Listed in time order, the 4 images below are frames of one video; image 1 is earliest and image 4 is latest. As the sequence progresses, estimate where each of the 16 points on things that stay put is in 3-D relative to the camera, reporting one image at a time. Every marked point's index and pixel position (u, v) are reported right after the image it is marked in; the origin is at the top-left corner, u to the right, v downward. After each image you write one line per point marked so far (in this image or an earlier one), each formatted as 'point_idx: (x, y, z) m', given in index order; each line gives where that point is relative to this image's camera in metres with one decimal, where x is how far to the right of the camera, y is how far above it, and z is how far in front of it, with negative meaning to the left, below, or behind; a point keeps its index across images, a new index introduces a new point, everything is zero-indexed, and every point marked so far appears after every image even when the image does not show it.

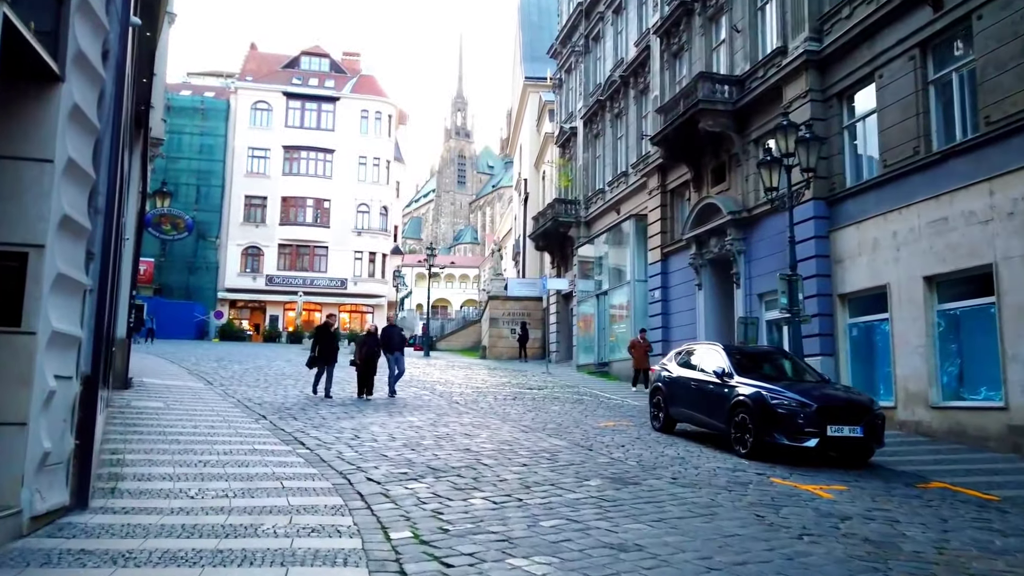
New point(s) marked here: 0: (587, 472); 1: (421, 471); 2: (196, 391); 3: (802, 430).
0: (+0.8, -2.0, +8.5) m
1: (-1.0, -1.9, +8.2) m
2: (-7.0, -2.3, +17.1) m
3: (+3.6, -1.8, +9.5) m
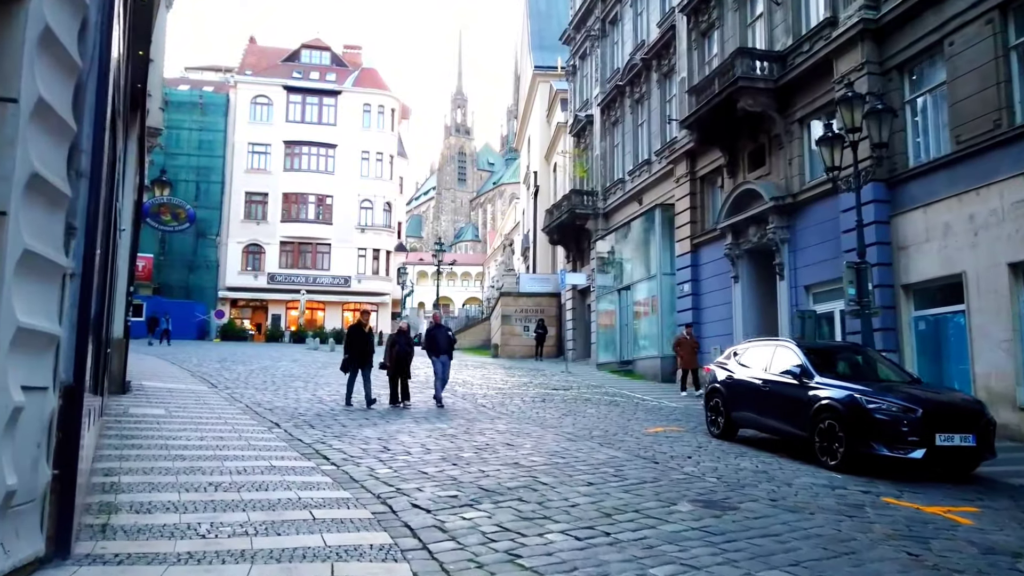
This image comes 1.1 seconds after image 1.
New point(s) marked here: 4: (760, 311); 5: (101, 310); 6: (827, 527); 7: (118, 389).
0: (+1.4, -1.9, +7.2) m
1: (-0.4, -1.8, +6.9) m
2: (-6.4, -2.2, +15.8) m
3: (+4.2, -1.6, +8.2) m
4: (+6.1, -0.6, +19.0) m
5: (-3.7, -0.2, +6.9) m
6: (+2.5, -1.9, +6.1) m
7: (-7.5, -1.9, +14.7) m
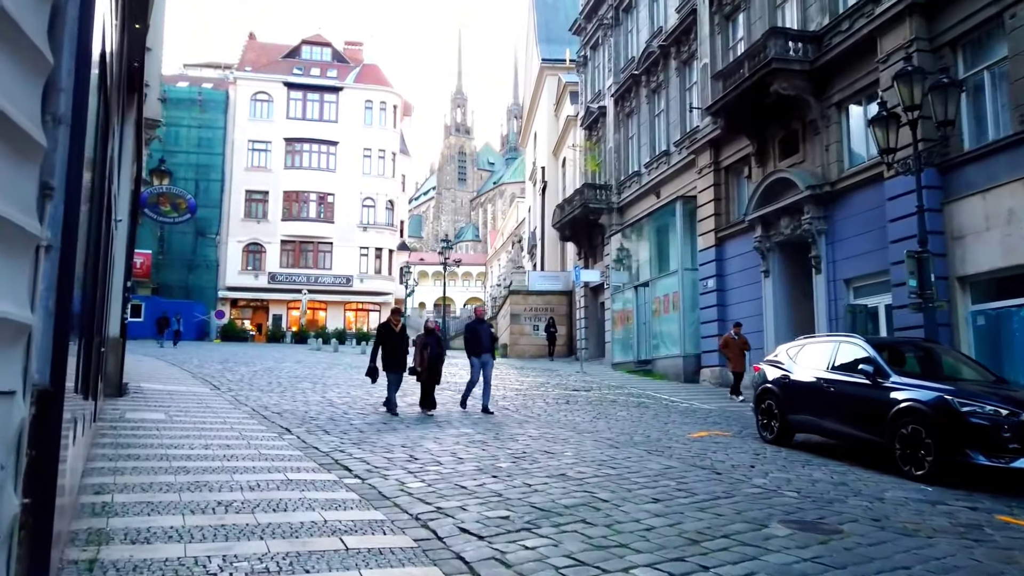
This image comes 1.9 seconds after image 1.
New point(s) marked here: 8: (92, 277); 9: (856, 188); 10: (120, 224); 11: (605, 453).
0: (+1.9, -1.8, +6.2) m
1: (+0.1, -1.7, +5.9) m
2: (-6.0, -2.1, +14.8) m
3: (+4.6, -1.5, +7.2) m
4: (+6.5, -0.5, +18.0) m
5: (-3.2, -0.1, +5.9) m
6: (+2.9, -1.8, +5.1) m
7: (-7.0, -1.8, +13.7) m
8: (-3.4, +0.1, +6.2) m
9: (+6.8, +2.0, +15.4) m
10: (-6.9, +1.1, +13.5) m
11: (+1.1, -1.9, +9.0) m
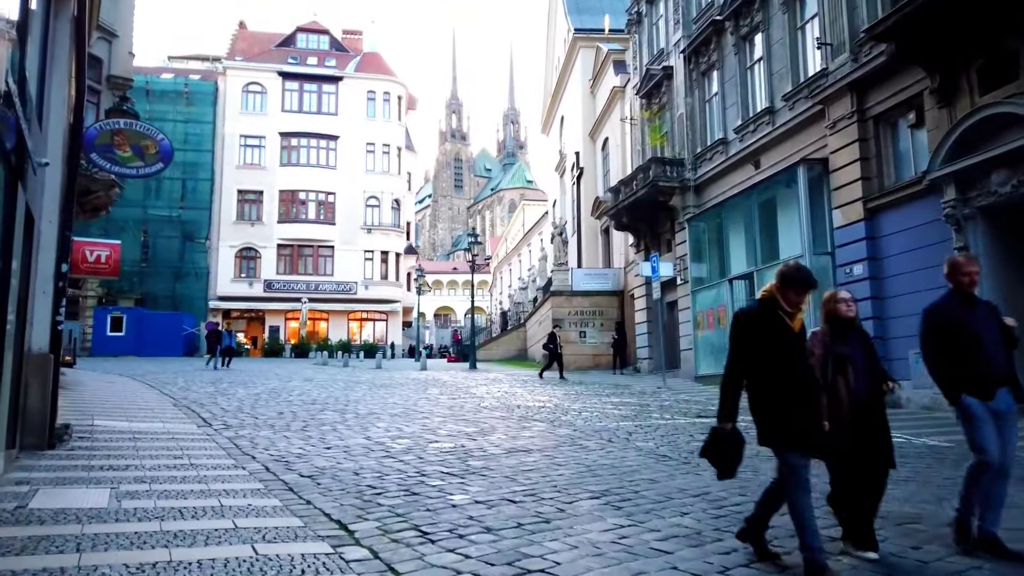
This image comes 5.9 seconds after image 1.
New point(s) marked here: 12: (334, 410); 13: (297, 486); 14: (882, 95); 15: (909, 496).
0: (+3.8, -1.4, +1.1) m
1: (+2.0, -1.4, +0.8) m
2: (-4.1, -2.0, +9.7) m
3: (+6.5, -1.1, +2.2) m
4: (+8.3, -0.2, +13.0) m
5: (-1.4, +0.2, +0.8) m
6: (+4.9, -1.3, +0.1) m
7: (-5.2, -1.7, +8.5) m
8: (-1.5, +0.4, +1.1) m
9: (+8.6, +2.3, +10.4) m
10: (-5.1, +1.3, +8.4) m
11: (+3.0, -1.6, +3.9) m
12: (-3.2, -2.2, +14.0) m
13: (-2.0, -1.8, +7.0) m
14: (+7.4, +3.8, +15.3) m
15: (+3.4, -1.8, +6.6) m
